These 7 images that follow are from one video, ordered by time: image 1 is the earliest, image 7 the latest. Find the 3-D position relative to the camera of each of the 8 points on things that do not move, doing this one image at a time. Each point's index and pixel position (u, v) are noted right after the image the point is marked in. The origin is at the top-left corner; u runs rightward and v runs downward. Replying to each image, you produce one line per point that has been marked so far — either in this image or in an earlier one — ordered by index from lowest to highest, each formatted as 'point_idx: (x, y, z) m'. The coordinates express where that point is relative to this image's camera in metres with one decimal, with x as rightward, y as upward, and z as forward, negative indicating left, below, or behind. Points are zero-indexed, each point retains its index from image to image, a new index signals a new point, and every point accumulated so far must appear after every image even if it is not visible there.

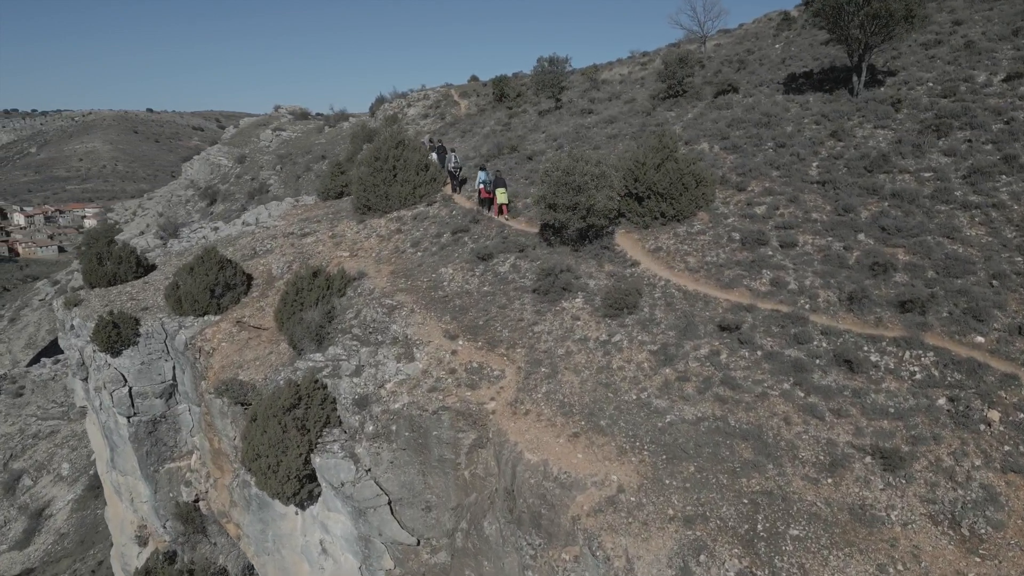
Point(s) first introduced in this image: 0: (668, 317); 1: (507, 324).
0: (+2.7, -0.5, +16.0) m
1: (-0.1, -0.7, +17.3) m
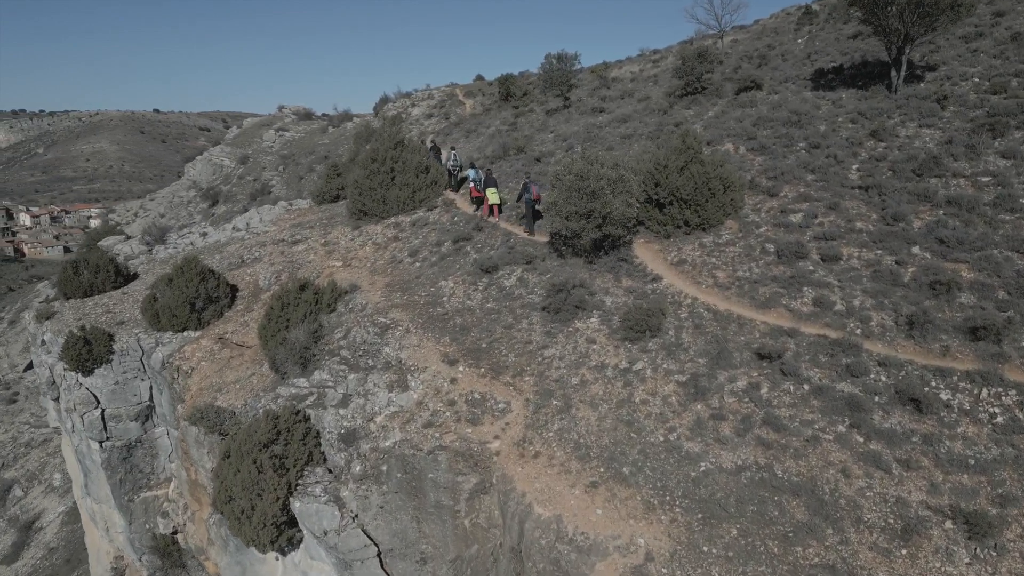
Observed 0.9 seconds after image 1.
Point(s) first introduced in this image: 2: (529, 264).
0: (+2.8, -0.8, +14.0) m
1: (0.0, -1.0, +15.3) m
2: (+0.4, +0.3, +18.4) m
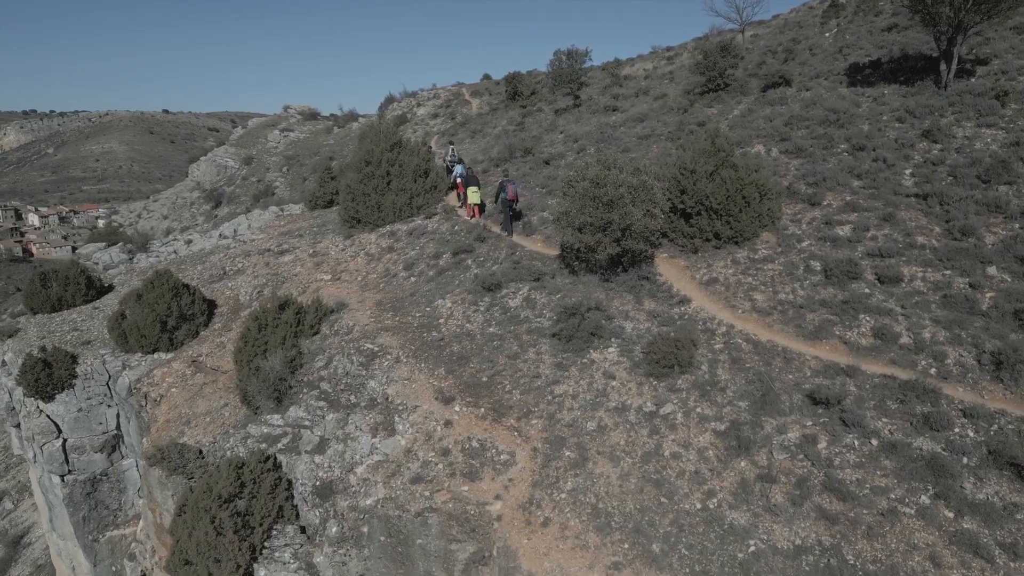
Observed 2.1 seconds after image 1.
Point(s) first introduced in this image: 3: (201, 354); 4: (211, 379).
0: (+2.9, -1.2, +11.8) m
1: (+0.1, -1.3, +13.2) m
2: (+0.5, -0.1, +16.3) m
3: (-6.4, -1.4, +19.0) m
4: (-5.9, -1.7, +17.8) m
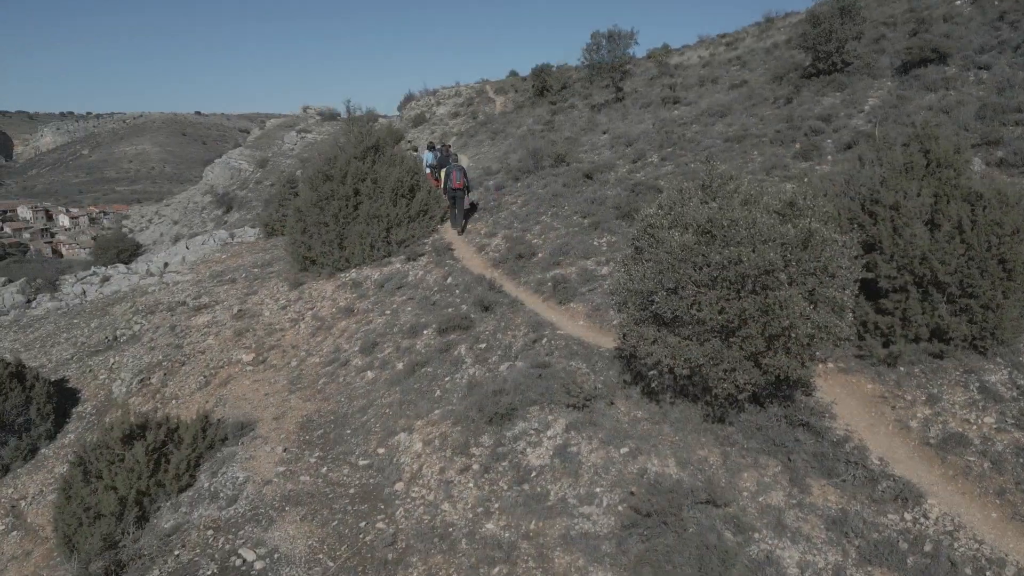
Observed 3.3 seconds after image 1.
0: (+2.9, -1.6, +9.5) m
1: (+0.2, -1.7, +10.9) m
2: (+0.6, -0.5, +14.0) m
3: (-6.2, -1.8, +16.9) m
4: (-5.7, -2.1, +15.7) m
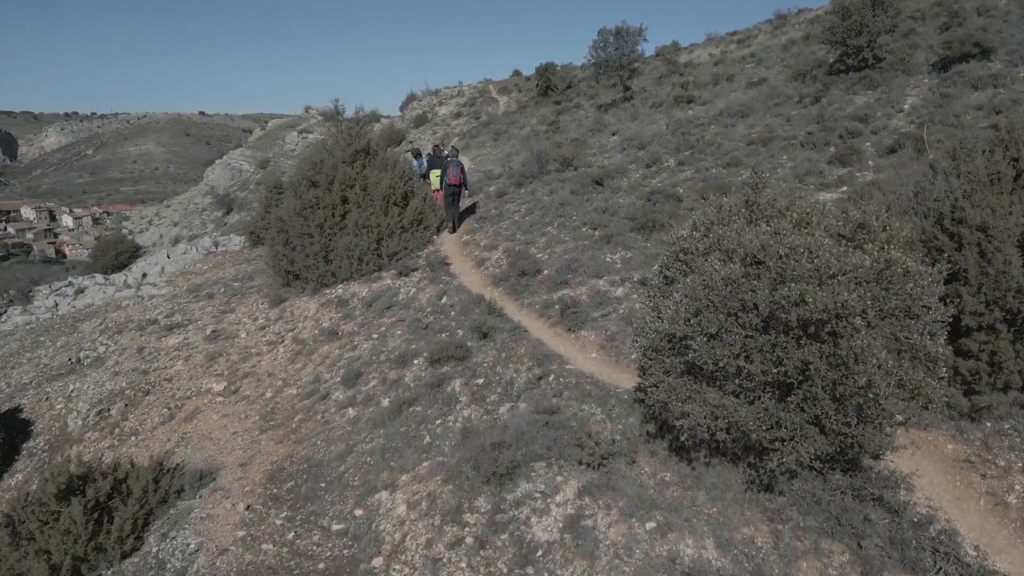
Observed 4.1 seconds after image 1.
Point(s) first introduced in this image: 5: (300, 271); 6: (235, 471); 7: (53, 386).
0: (+2.9, -1.9, +7.6) m
1: (+0.2, -2.1, +9.1) m
2: (+0.6, -0.8, +12.1) m
3: (-6.2, -2.1, +15.1) m
4: (-5.6, -2.5, +13.8) m
5: (-4.3, +0.3, +18.6) m
6: (-3.6, -2.4, +11.9) m
7: (-8.7, -1.9, +17.5) m
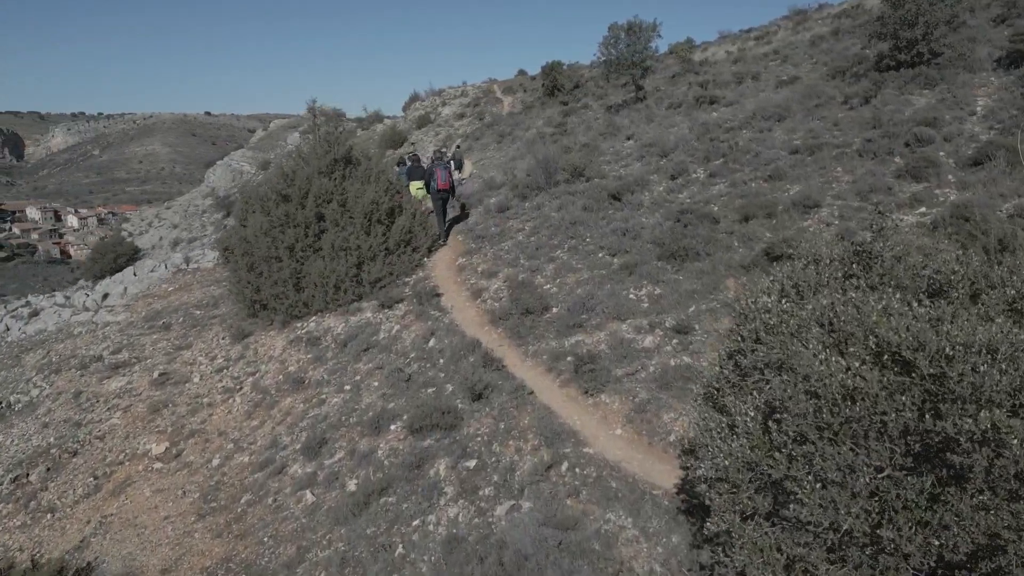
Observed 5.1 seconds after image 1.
0: (+2.9, -2.5, +4.9) m
1: (+0.2, -2.6, +6.4) m
2: (+0.6, -1.4, +9.4) m
3: (-6.2, -2.7, +12.5) m
4: (-5.6, -3.0, +11.2) m
5: (-4.2, -0.2, +15.9) m
6: (-3.6, -2.9, +9.2) m
7: (-8.7, -2.4, +14.8) m
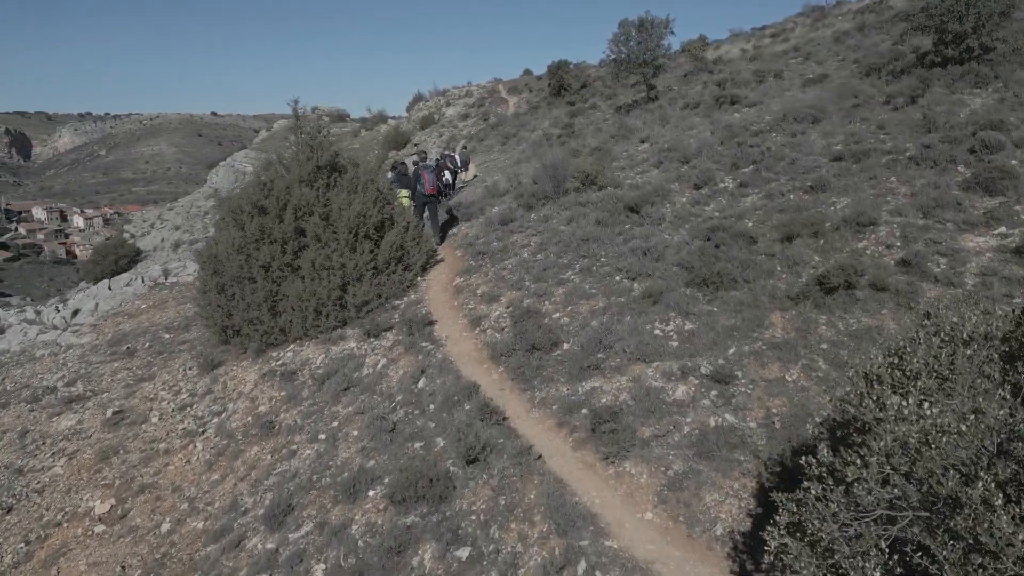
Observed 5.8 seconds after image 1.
0: (+2.9, -2.9, +3.1) m
1: (+0.2, -3.0, +4.5) m
2: (+0.7, -1.7, +7.6) m
3: (-6.1, -3.0, +10.6) m
4: (-5.6, -3.4, +9.4) m
5: (-4.2, -0.6, +14.1) m
6: (-3.6, -3.3, +7.4) m
7: (-8.6, -2.8, +13.1) m
